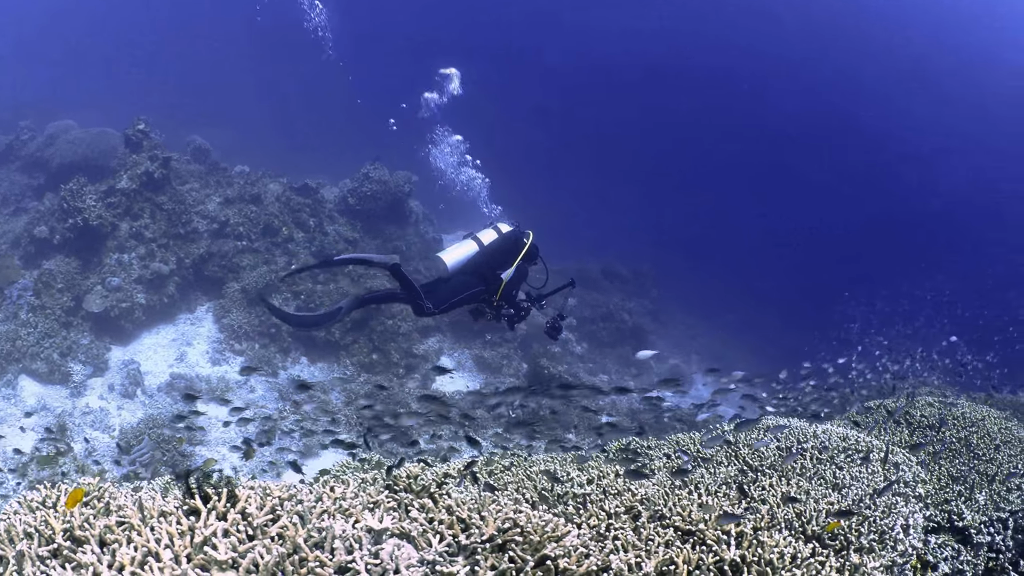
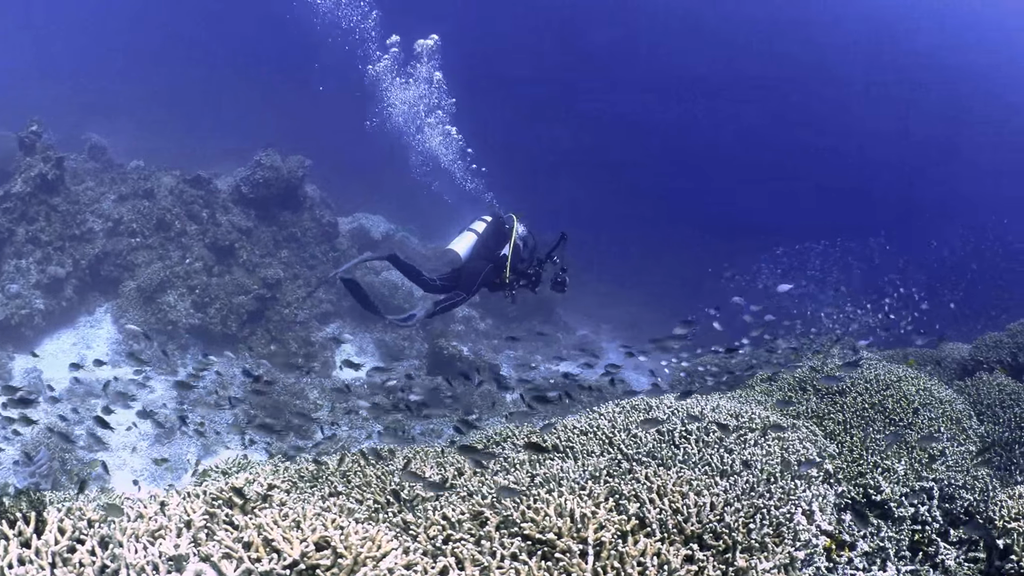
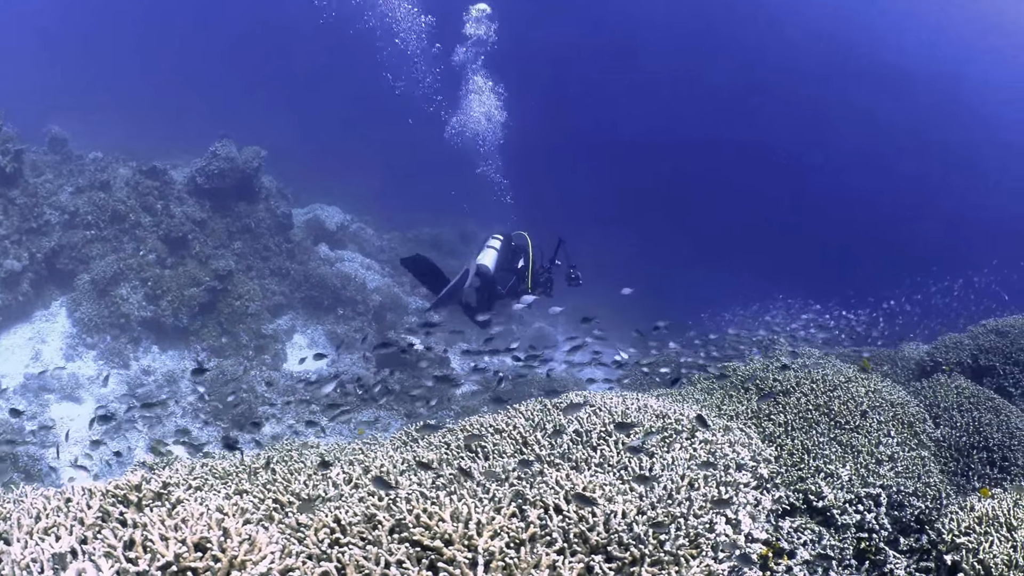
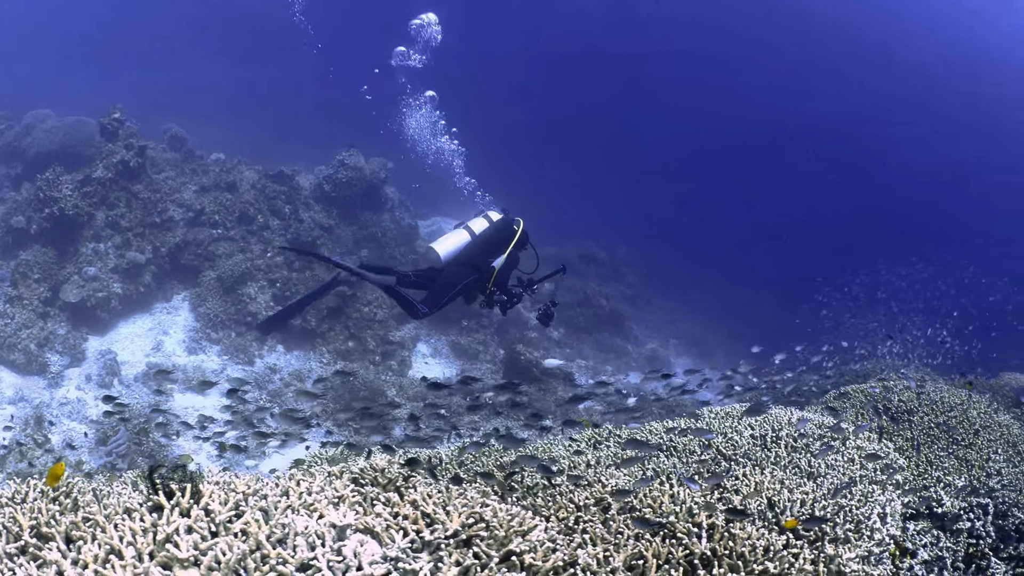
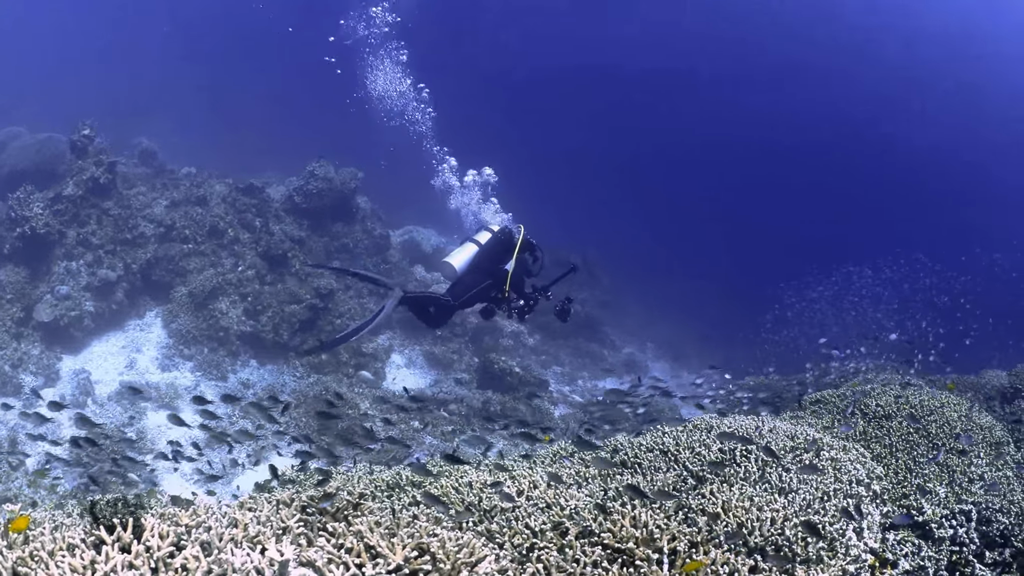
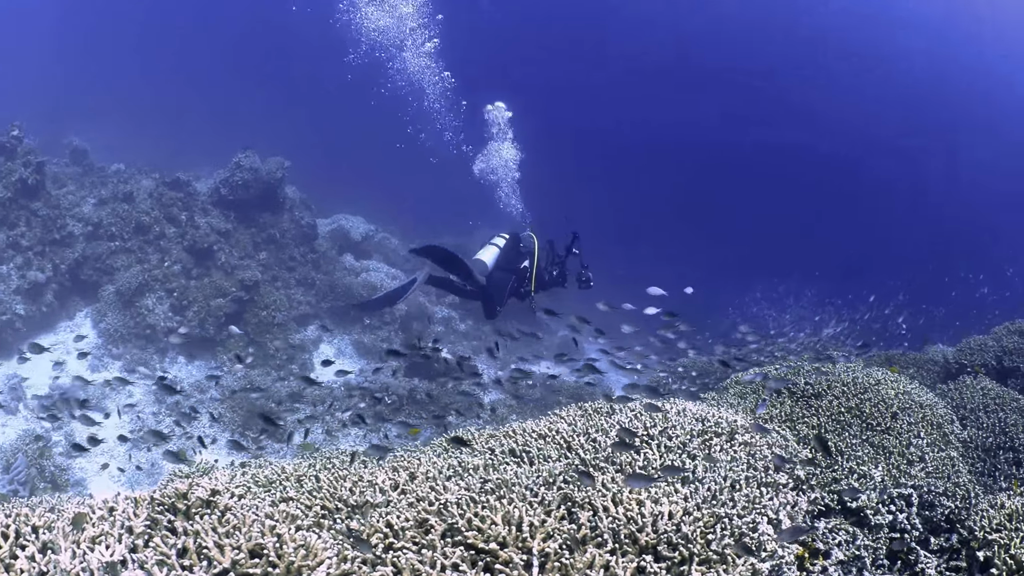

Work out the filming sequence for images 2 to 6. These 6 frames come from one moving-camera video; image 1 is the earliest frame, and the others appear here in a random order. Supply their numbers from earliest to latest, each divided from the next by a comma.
4, 5, 2, 6, 3
